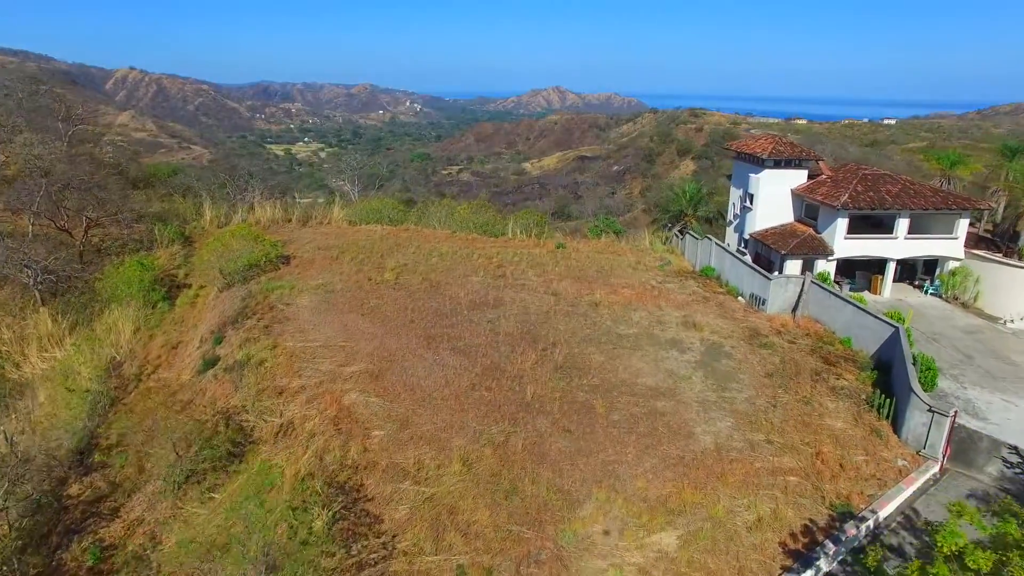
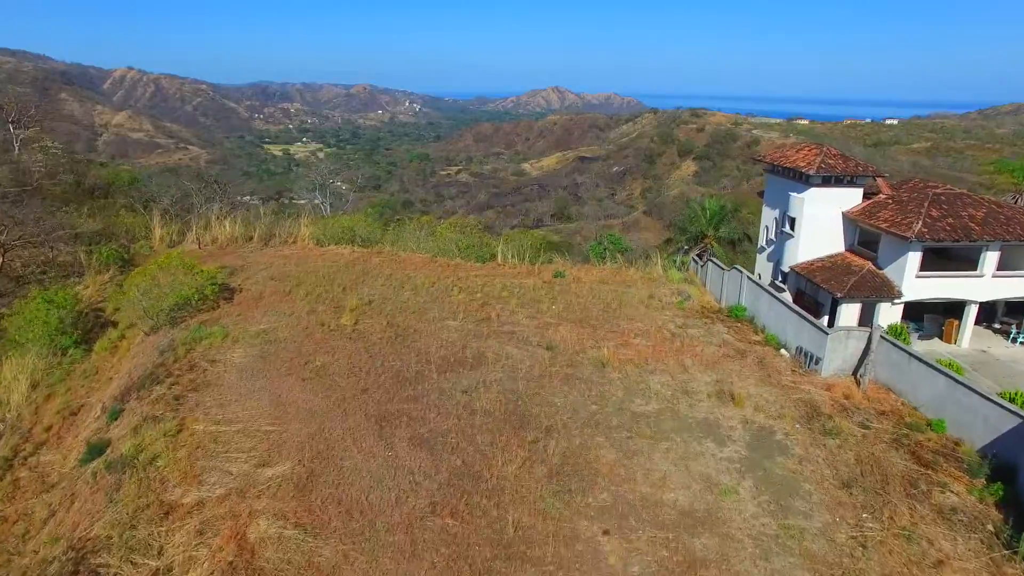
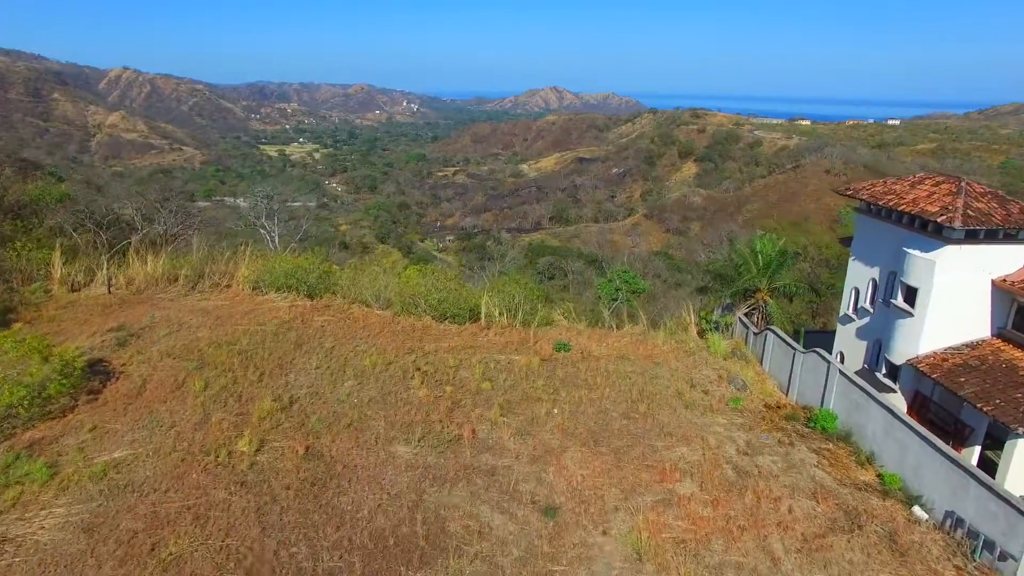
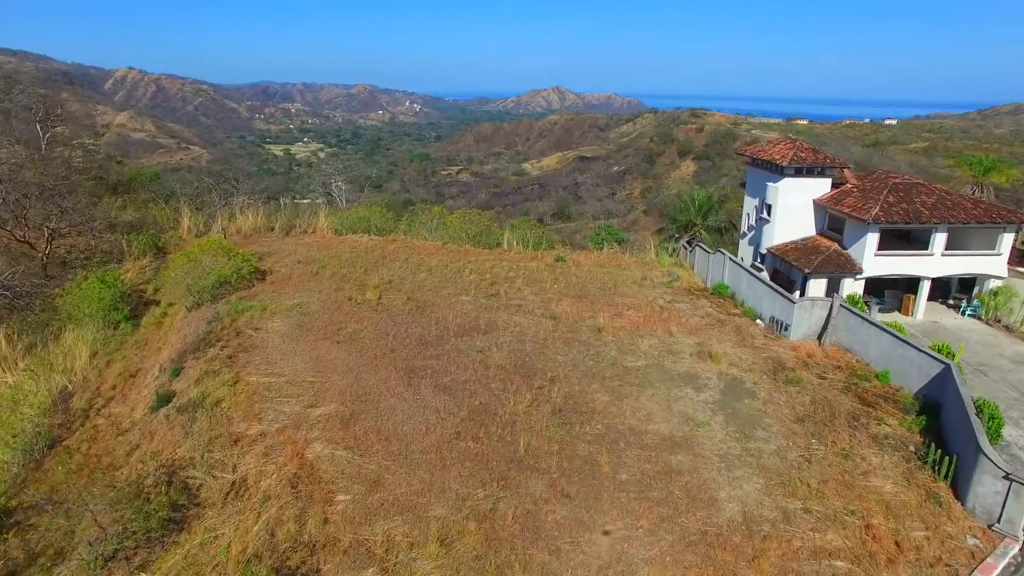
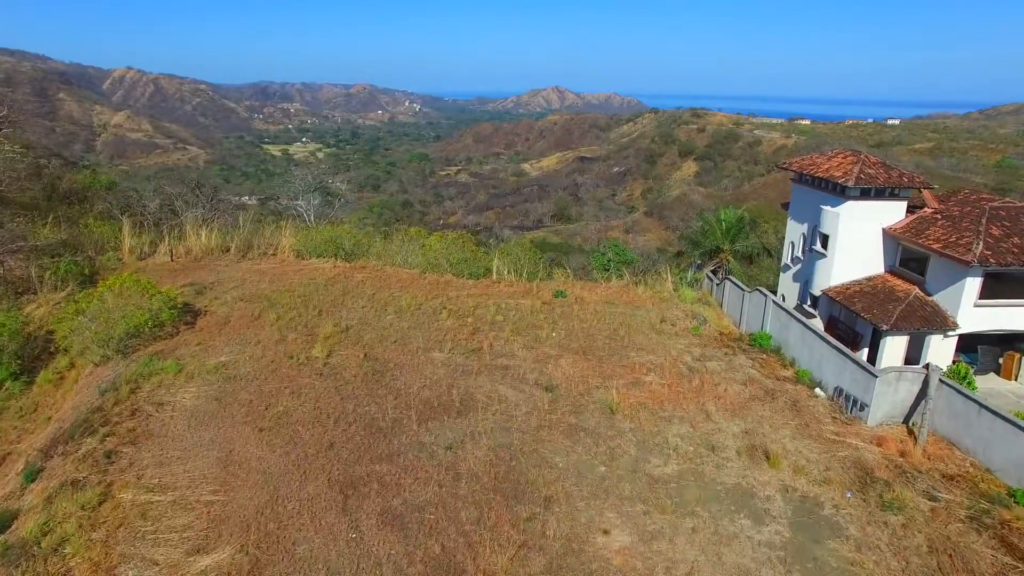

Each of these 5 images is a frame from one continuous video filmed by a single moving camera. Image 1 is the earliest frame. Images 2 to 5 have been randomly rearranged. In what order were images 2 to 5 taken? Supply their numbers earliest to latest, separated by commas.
4, 2, 5, 3
